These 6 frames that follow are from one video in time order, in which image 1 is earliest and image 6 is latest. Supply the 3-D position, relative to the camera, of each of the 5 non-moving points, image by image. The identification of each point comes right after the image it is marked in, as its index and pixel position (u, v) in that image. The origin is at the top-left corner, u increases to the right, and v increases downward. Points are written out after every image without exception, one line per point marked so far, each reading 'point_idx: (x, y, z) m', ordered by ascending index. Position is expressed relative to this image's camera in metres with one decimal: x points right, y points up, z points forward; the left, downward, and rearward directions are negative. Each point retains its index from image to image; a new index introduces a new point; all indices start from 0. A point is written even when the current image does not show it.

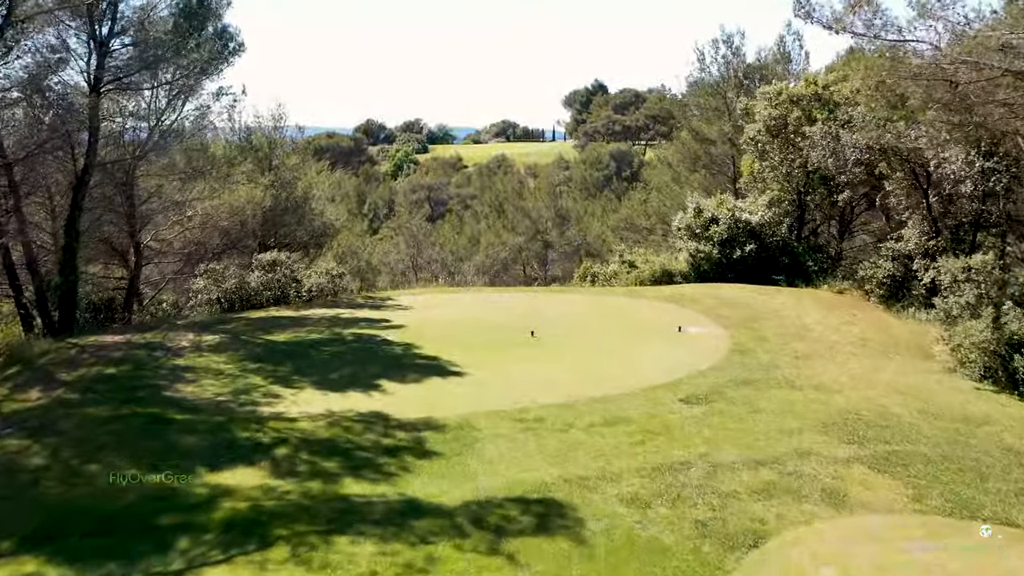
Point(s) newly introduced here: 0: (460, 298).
0: (-0.8, -0.2, +11.3) m
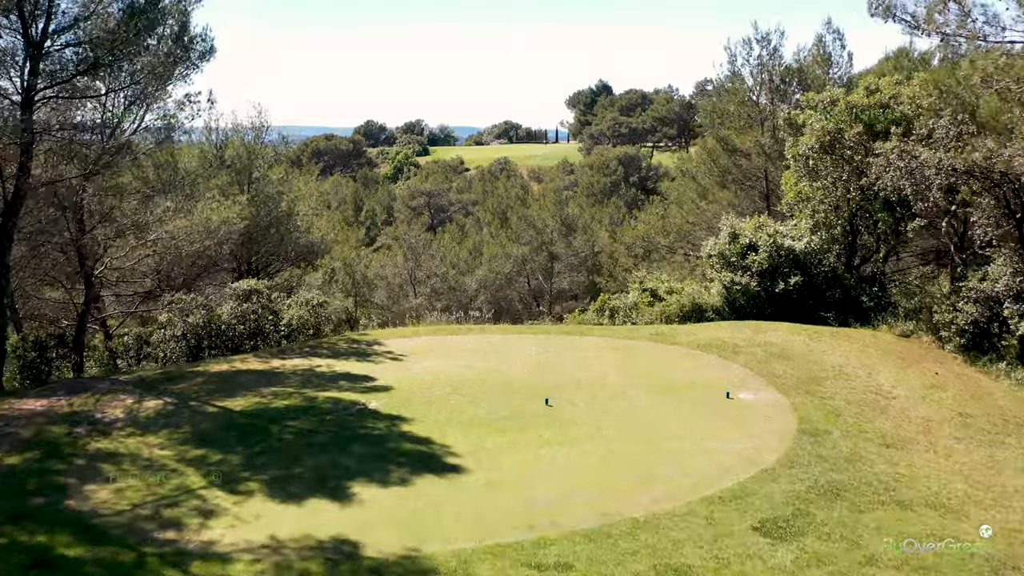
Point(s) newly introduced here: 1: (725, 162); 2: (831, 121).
0: (-0.7, -0.7, +9.6) m
1: (+4.3, +2.4, +14.2) m
2: (+4.5, +2.3, +10.1) m
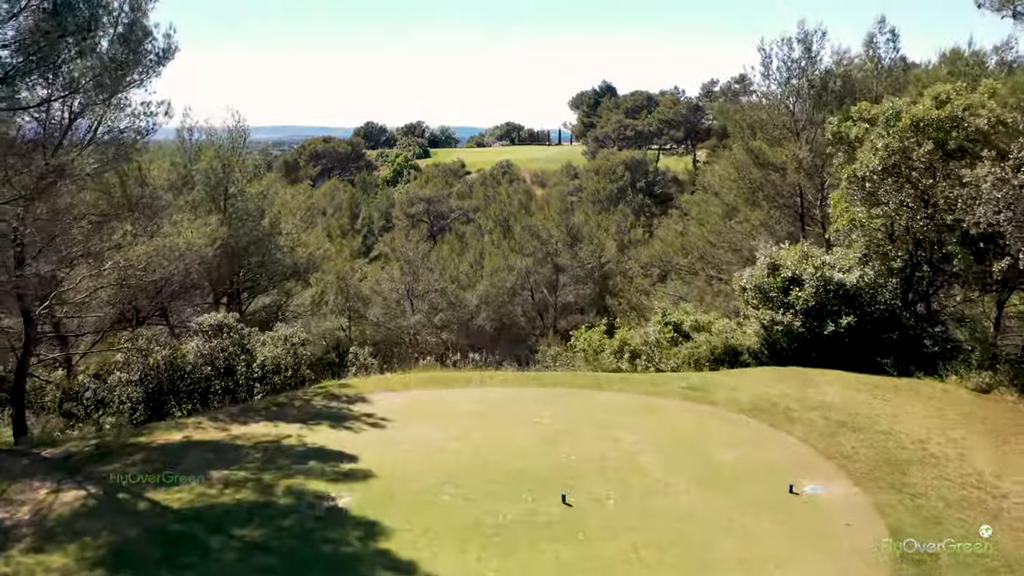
0: (-0.6, -1.2, +8.2) m
1: (+4.4, +1.9, +12.7) m
2: (+4.6, +1.8, +8.6) m
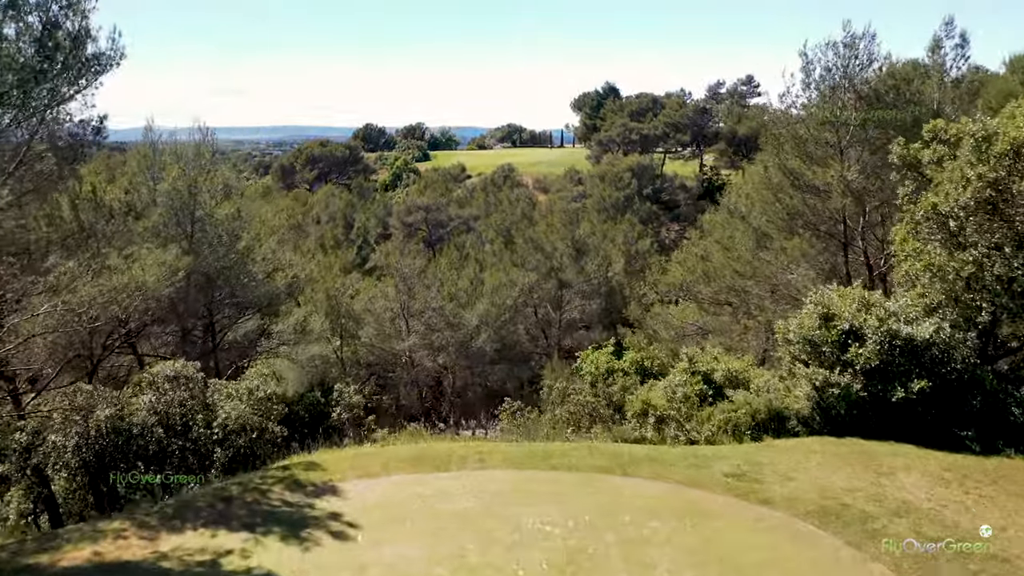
0: (-0.6, -1.8, +6.7) m
1: (+4.4, +1.3, +11.2) m
2: (+4.6, +1.2, +7.1) m
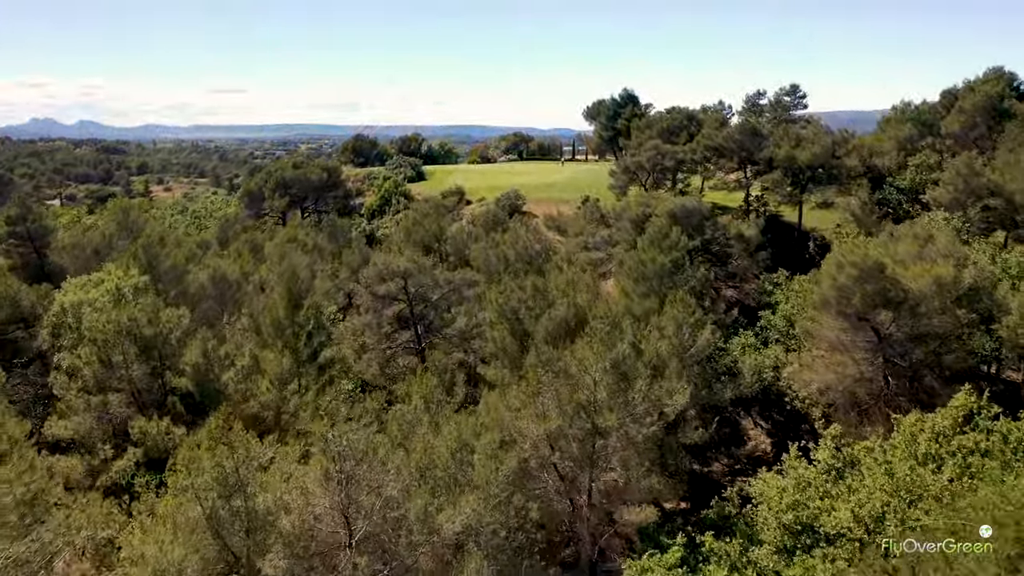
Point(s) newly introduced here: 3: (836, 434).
0: (-0.6, -5.4, -2.4) m
1: (+4.5, -2.2, +2.1) m
2: (+4.7, -2.3, -2.0) m
3: (+7.6, -3.5, +16.9) m
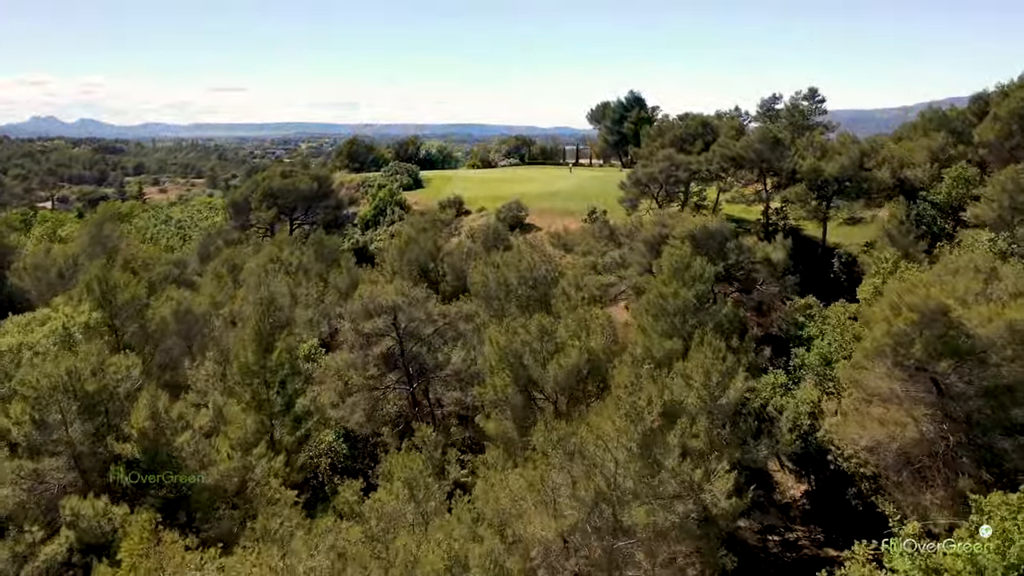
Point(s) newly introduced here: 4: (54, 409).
0: (-0.5, -6.6, -5.5) m
1: (+4.6, -3.5, -1.0) m
2: (+4.7, -3.6, -5.1) m
3: (+7.7, -4.7, +13.8) m
4: (-11.3, -3.0, +17.6) m
